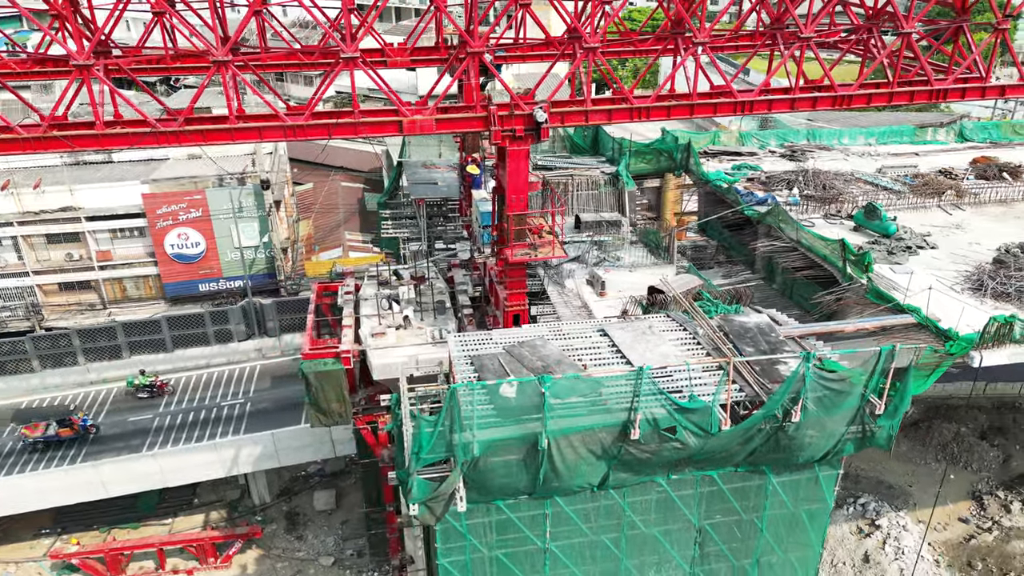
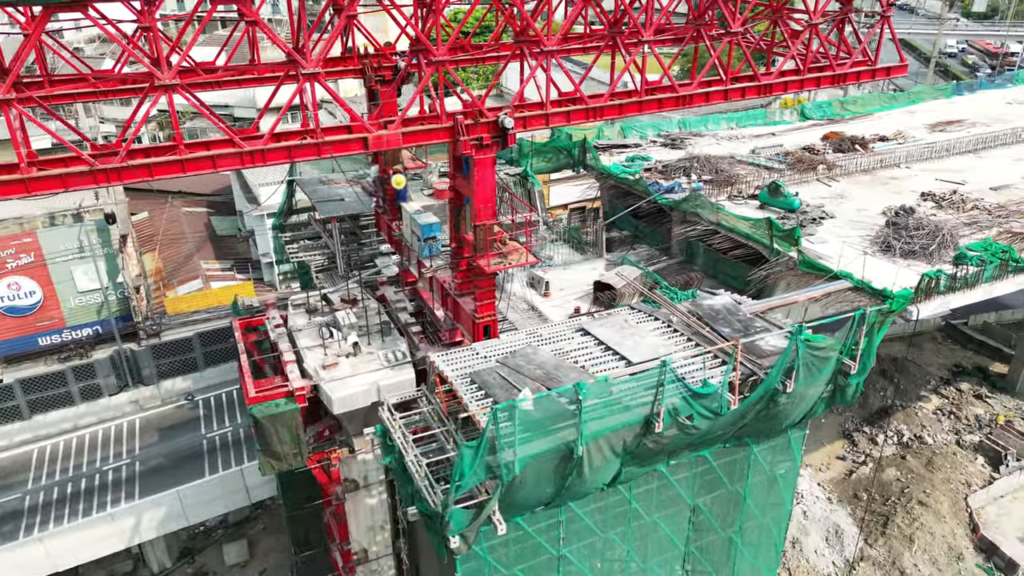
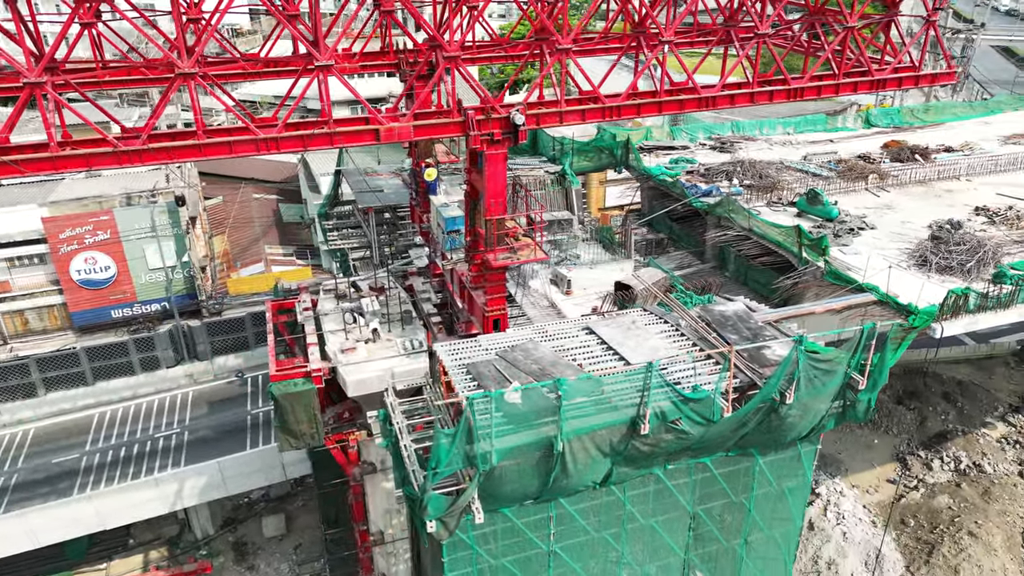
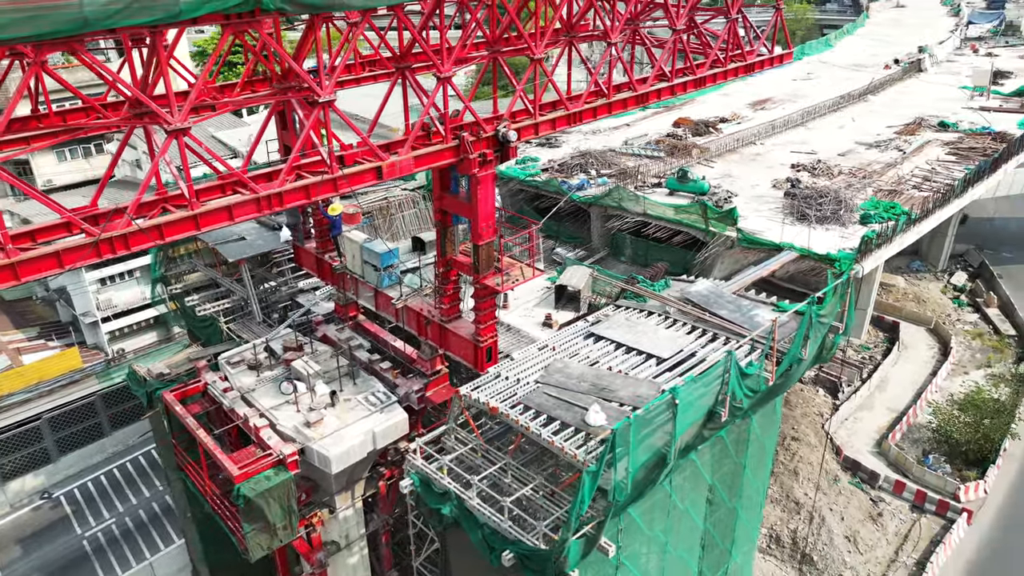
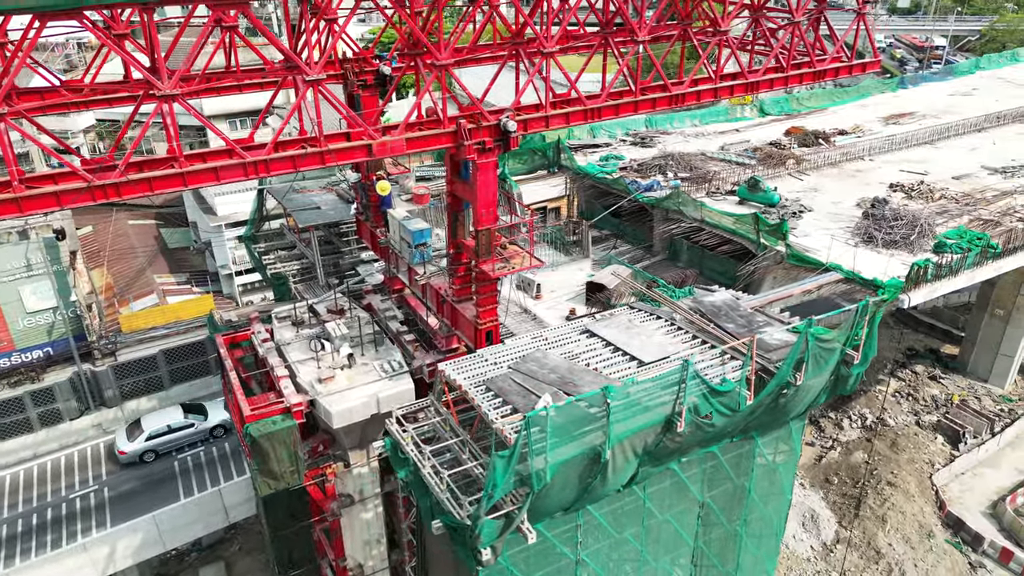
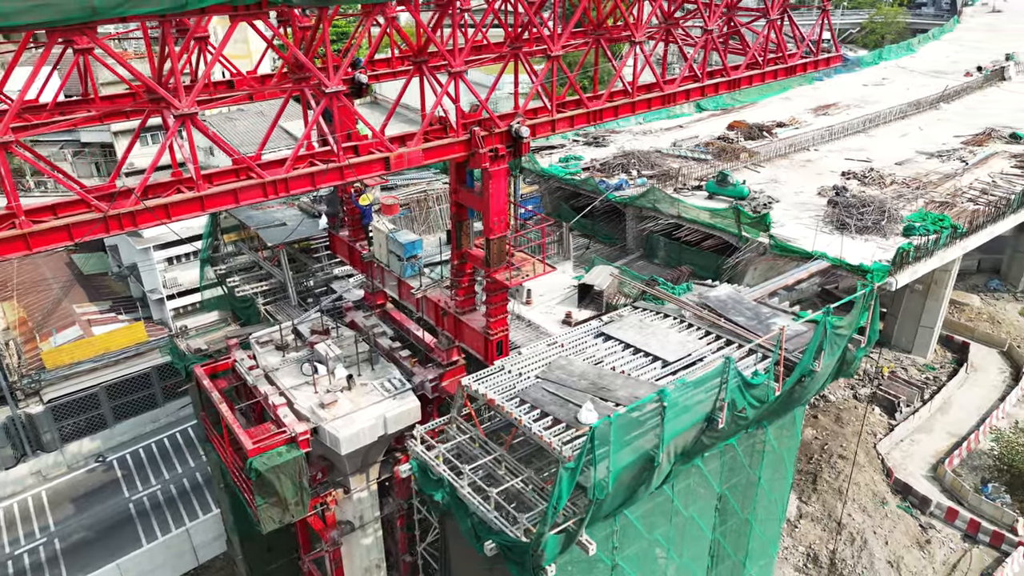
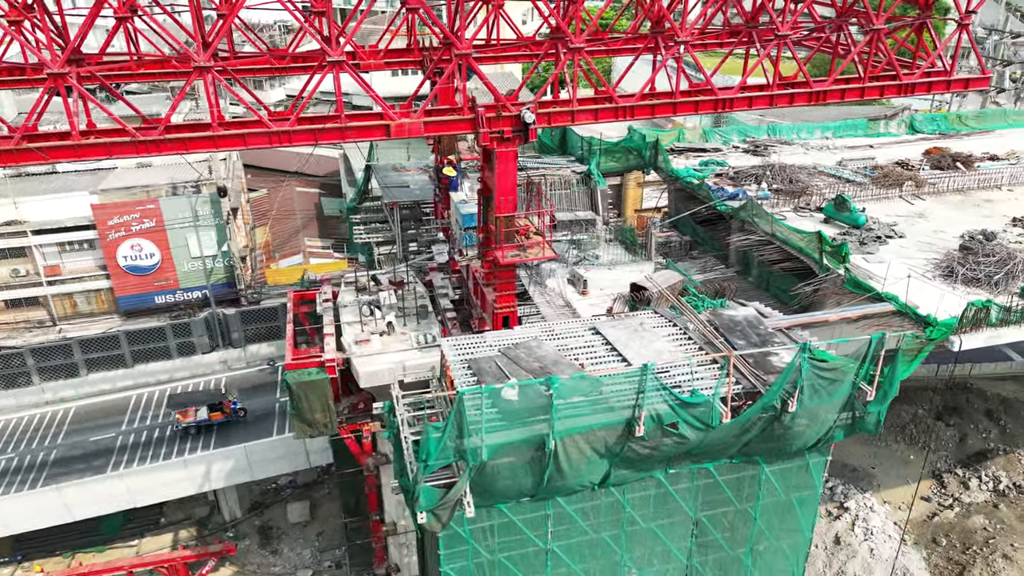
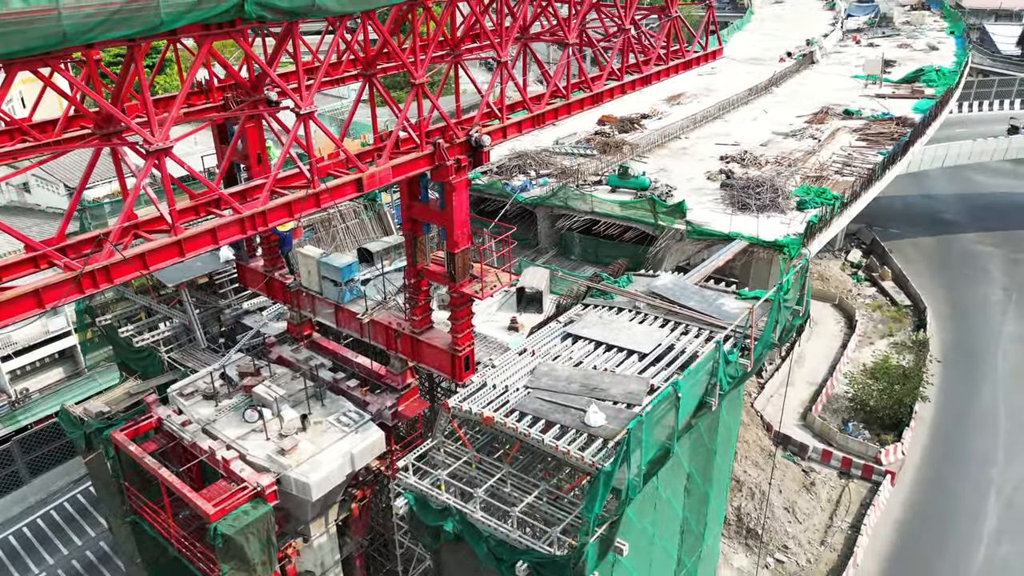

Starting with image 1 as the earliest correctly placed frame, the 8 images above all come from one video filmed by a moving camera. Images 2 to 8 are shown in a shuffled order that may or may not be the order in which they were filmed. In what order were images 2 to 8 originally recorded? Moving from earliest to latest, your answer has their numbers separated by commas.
7, 3, 2, 5, 6, 4, 8
